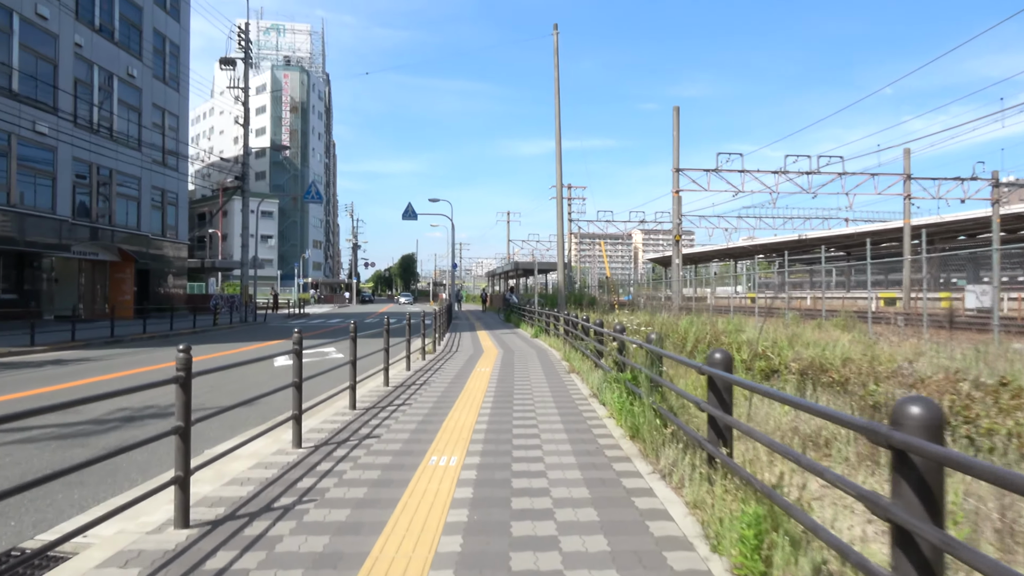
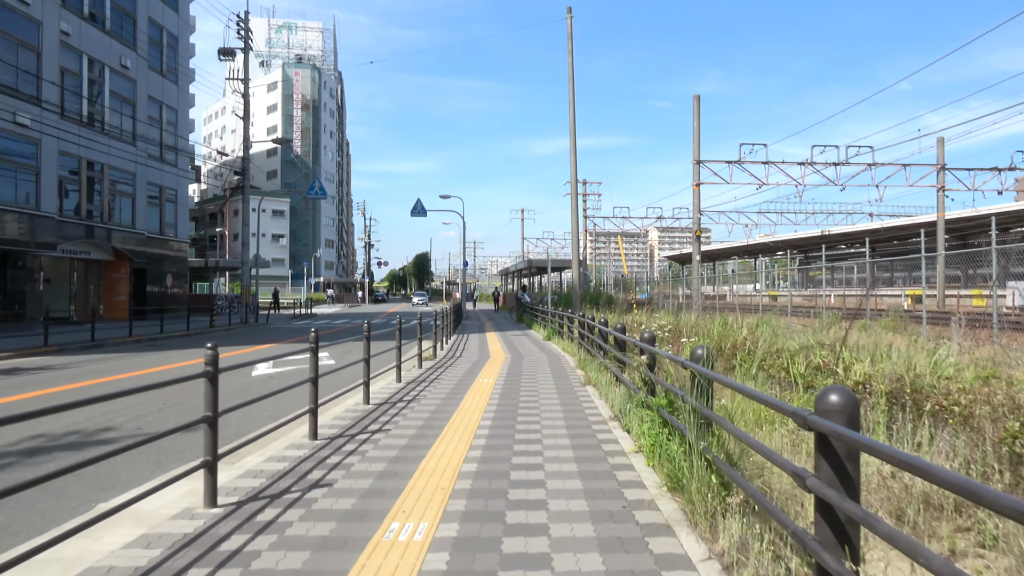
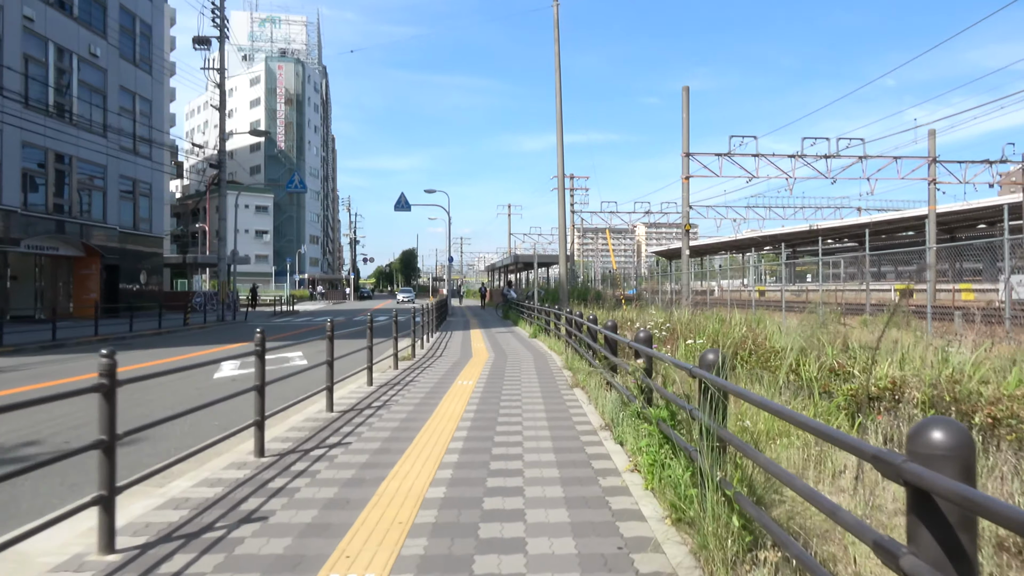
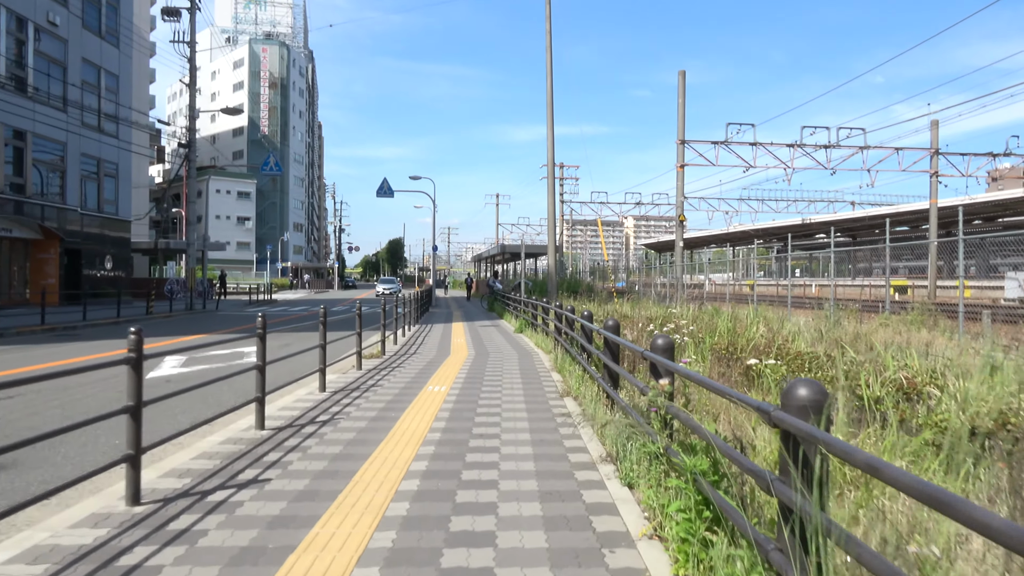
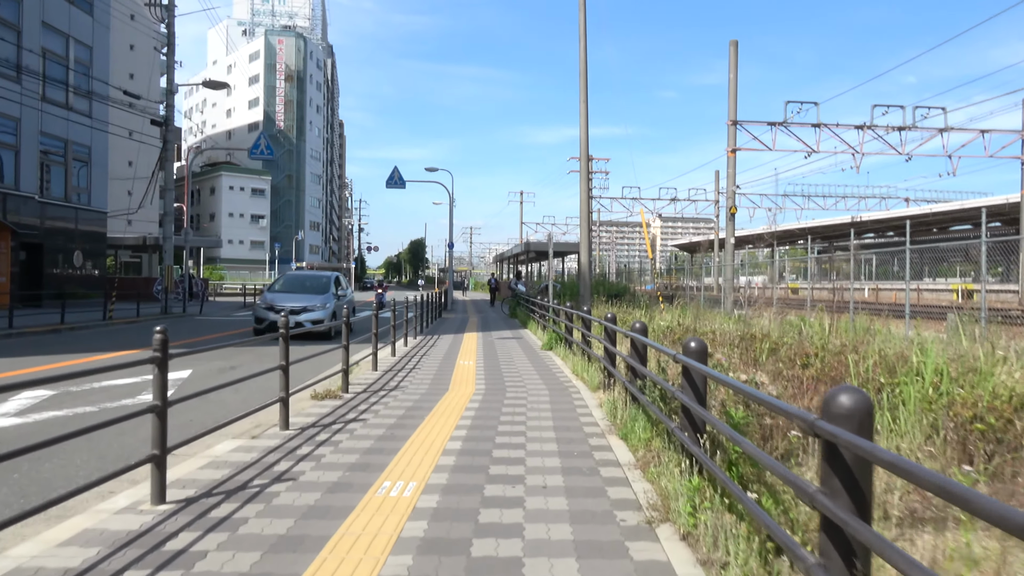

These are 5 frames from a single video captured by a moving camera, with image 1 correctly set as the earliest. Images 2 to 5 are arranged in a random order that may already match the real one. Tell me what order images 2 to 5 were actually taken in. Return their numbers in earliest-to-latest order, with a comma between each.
2, 3, 4, 5
